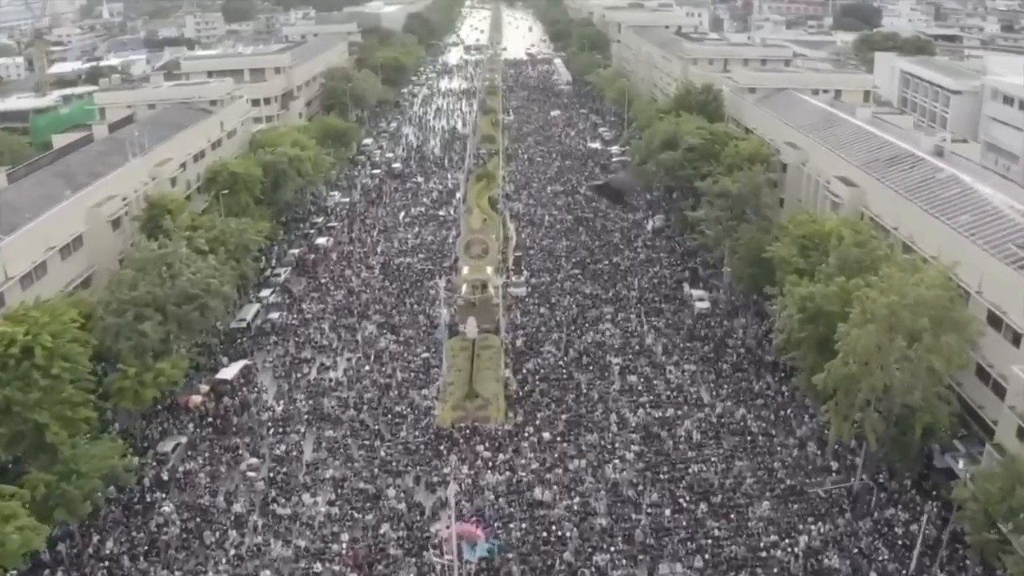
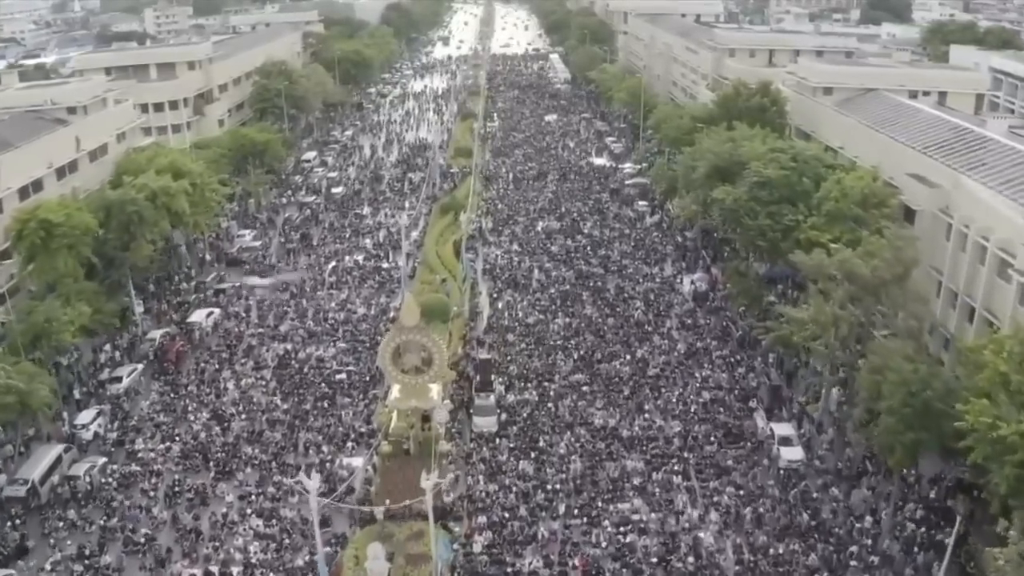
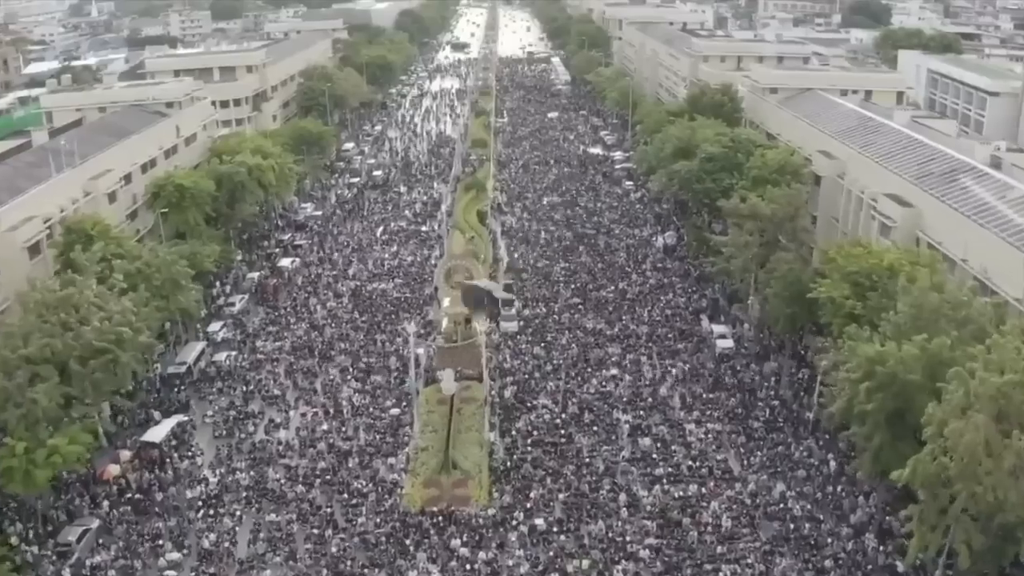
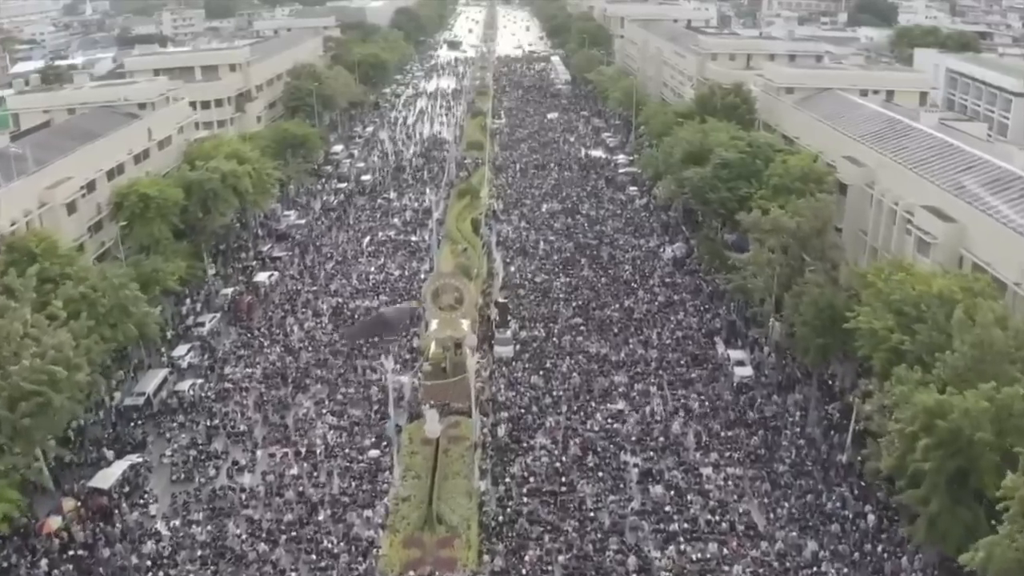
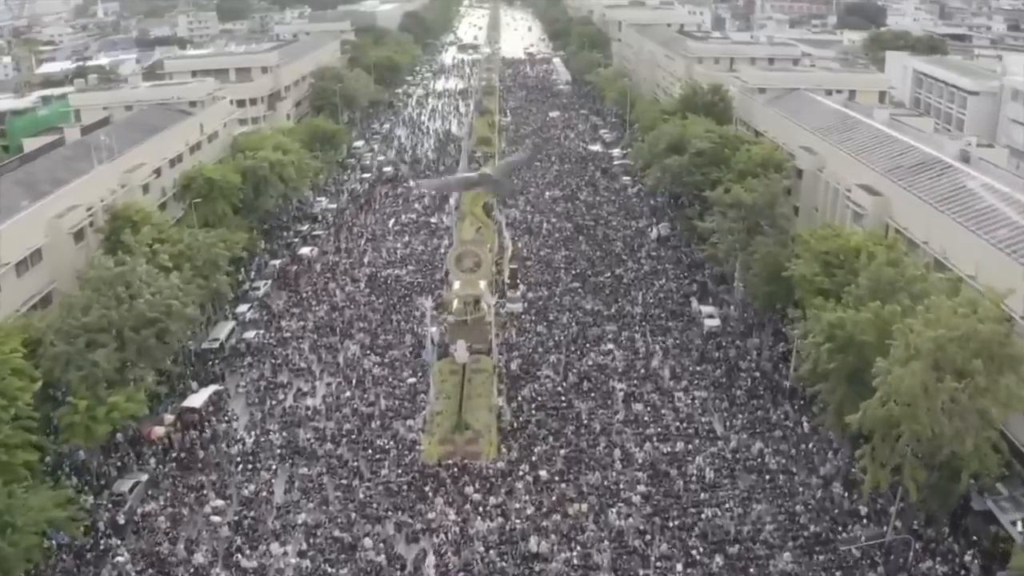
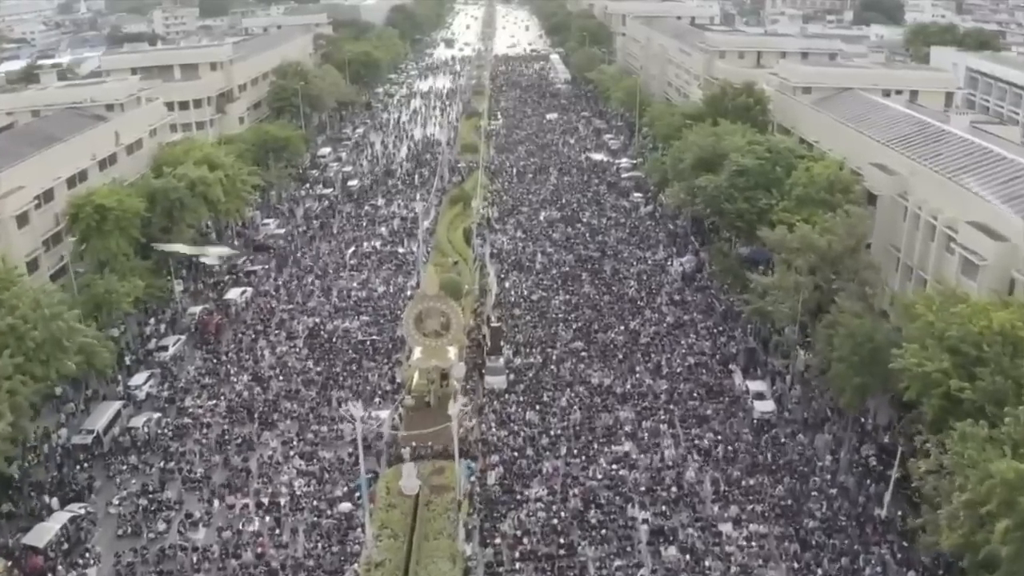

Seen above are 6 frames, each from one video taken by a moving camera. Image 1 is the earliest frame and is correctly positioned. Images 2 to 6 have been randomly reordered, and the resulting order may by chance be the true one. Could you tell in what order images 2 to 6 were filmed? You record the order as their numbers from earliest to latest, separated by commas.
5, 3, 4, 6, 2
